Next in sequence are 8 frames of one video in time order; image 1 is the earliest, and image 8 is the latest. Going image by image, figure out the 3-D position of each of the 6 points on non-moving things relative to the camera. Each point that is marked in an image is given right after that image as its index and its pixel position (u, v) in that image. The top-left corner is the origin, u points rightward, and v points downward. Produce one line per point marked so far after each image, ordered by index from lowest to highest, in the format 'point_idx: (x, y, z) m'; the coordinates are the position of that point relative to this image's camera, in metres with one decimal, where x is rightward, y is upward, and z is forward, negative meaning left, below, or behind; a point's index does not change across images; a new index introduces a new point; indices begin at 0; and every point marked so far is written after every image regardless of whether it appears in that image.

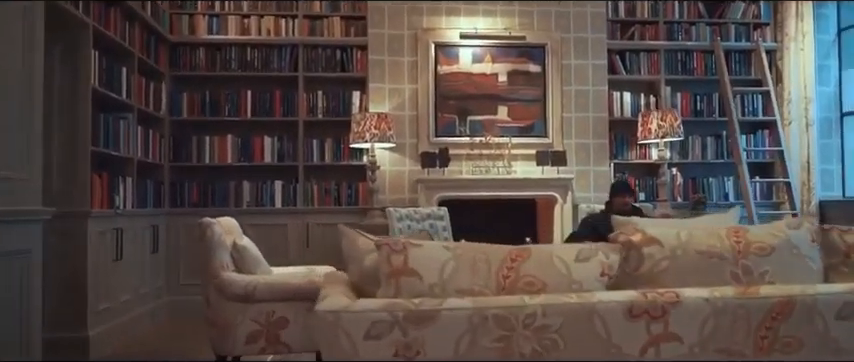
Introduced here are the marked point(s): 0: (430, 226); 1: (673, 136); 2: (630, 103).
0: (0.0, -0.3, +5.3) m
1: (+2.1, +0.4, +5.9) m
2: (+1.8, +0.7, +6.4) m
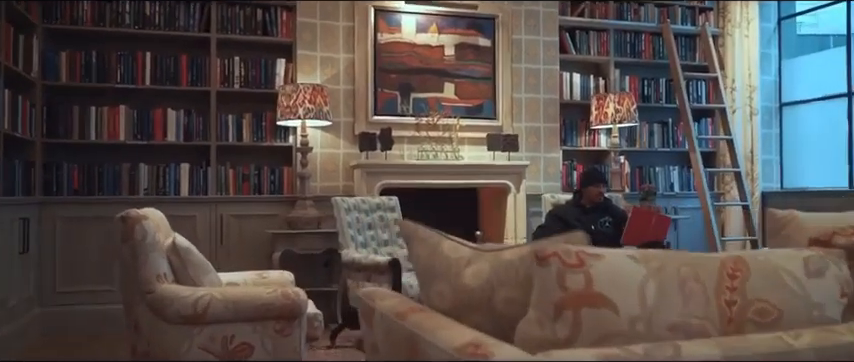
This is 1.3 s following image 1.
0: (-0.3, -0.3, +4.5) m
1: (+1.6, +0.5, +5.5) m
2: (+1.3, +0.8, +5.9) m
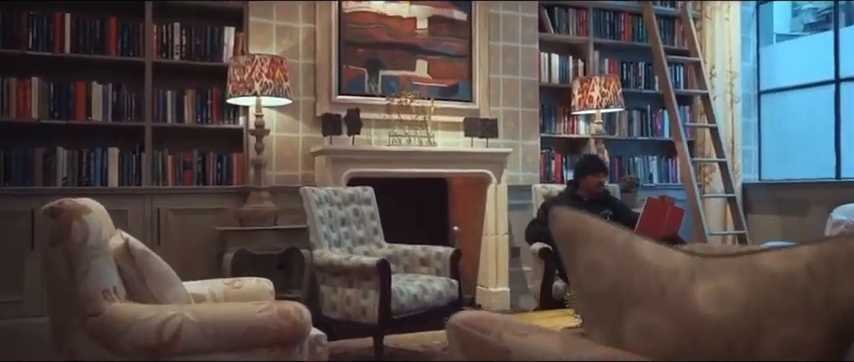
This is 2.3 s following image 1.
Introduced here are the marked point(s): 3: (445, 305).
0: (-0.4, -0.2, +3.9) m
1: (+1.4, +0.5, +5.1) m
2: (+1.0, +0.9, +5.4) m
3: (+0.1, -0.6, +3.5) m
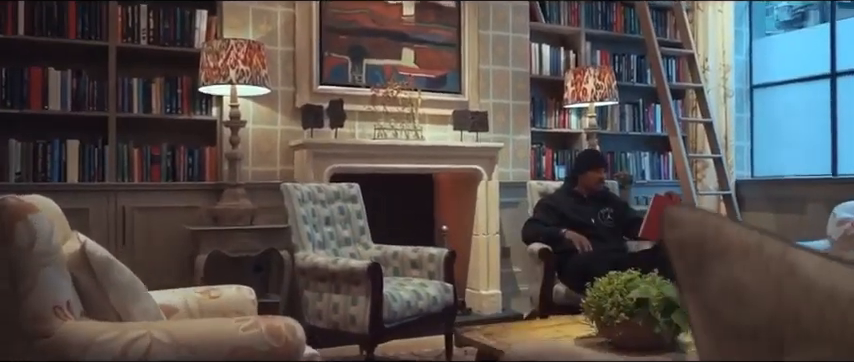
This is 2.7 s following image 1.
0: (-0.4, -0.2, +3.6) m
1: (+1.3, +0.6, +4.8) m
2: (+0.9, +0.9, +5.2) m
3: (+0.1, -0.6, +3.2) m
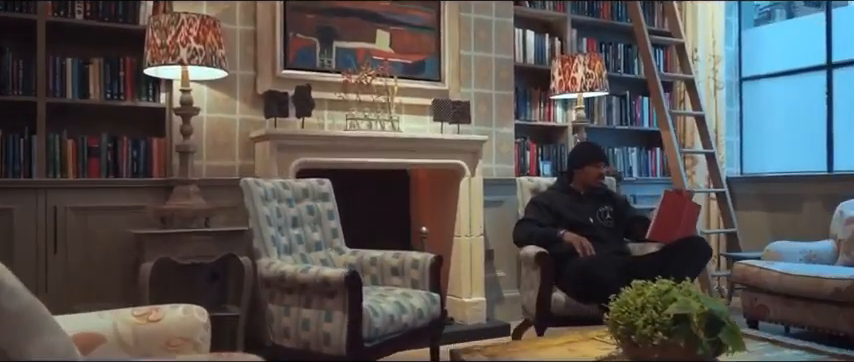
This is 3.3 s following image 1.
0: (-0.5, -0.1, +3.1) m
1: (+1.1, +0.6, +4.5) m
2: (+0.7, +0.9, +4.8) m
3: (0.0, -0.6, +2.8) m
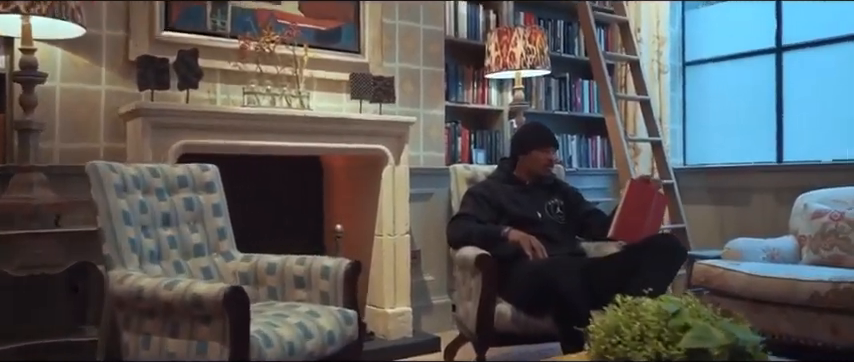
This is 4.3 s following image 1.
0: (-0.8, -0.1, +2.4) m
1: (+0.7, +0.6, +3.9) m
2: (+0.2, +1.0, +4.2) m
3: (-0.3, -0.5, +2.2) m
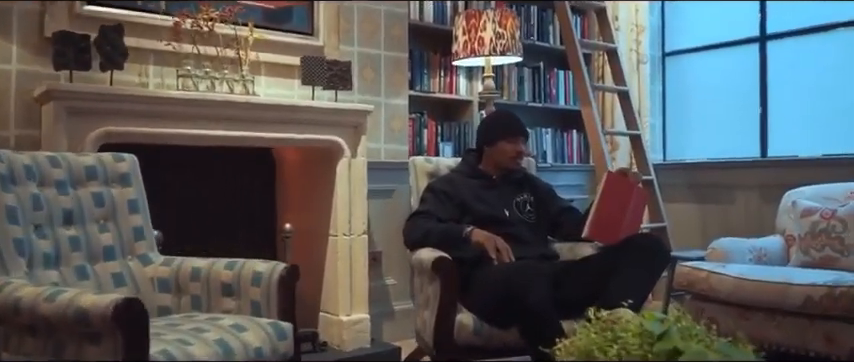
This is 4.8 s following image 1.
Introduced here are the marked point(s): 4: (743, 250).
0: (-1.0, -0.1, +2.1) m
1: (+0.5, +0.7, +3.6) m
2: (0.0, +1.0, +3.9) m
3: (-0.4, -0.5, +1.9) m
4: (+1.5, -0.3, +3.3) m
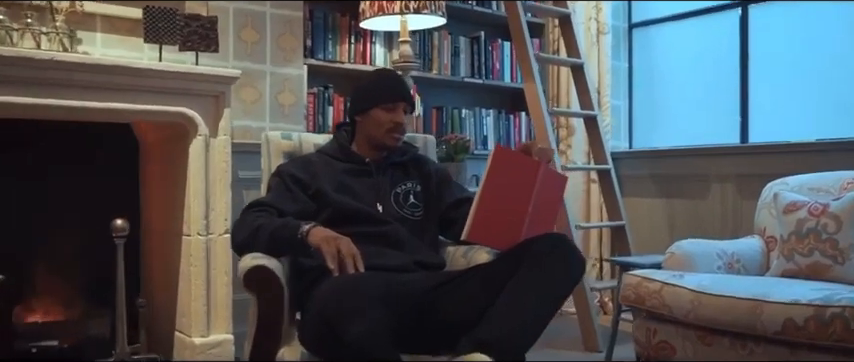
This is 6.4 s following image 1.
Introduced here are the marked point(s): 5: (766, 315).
0: (-1.4, 0.0, +1.4) m
1: (0.0, +0.7, +3.0) m
2: (-0.4, +1.1, +3.2) m
3: (-0.8, -0.5, +1.2) m
4: (+1.0, -0.3, +2.6) m
5: (+1.0, -0.4, +2.0) m
